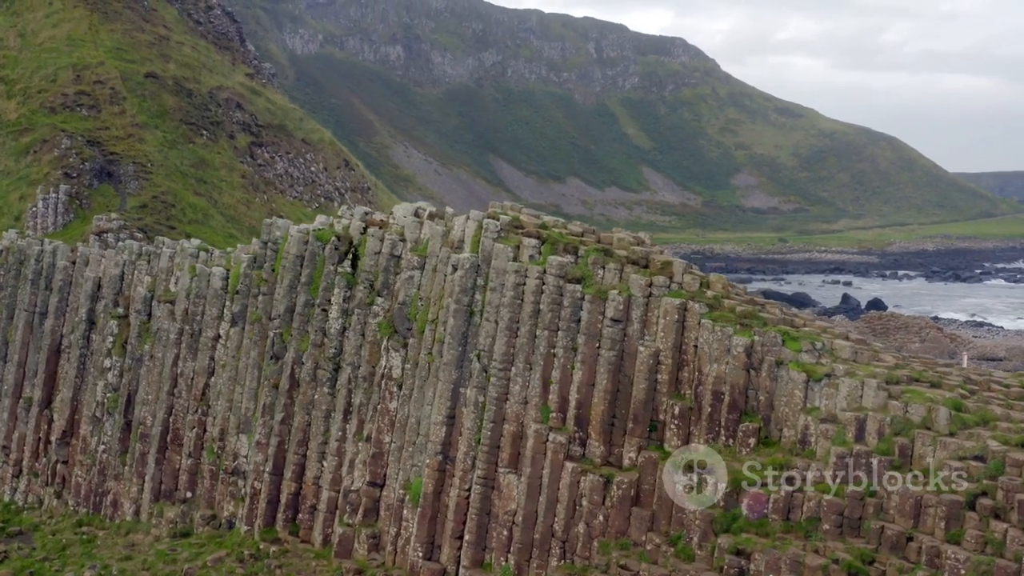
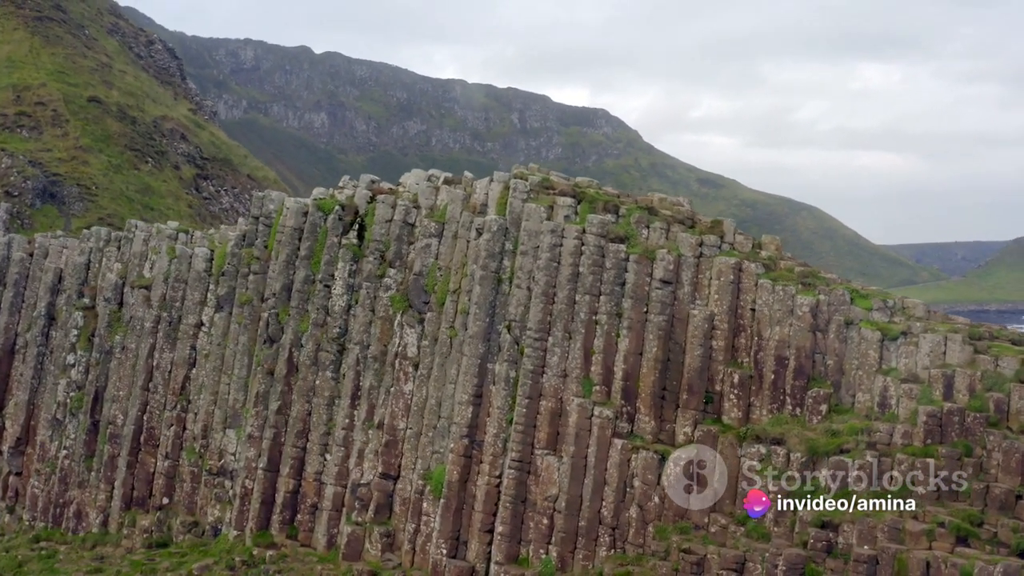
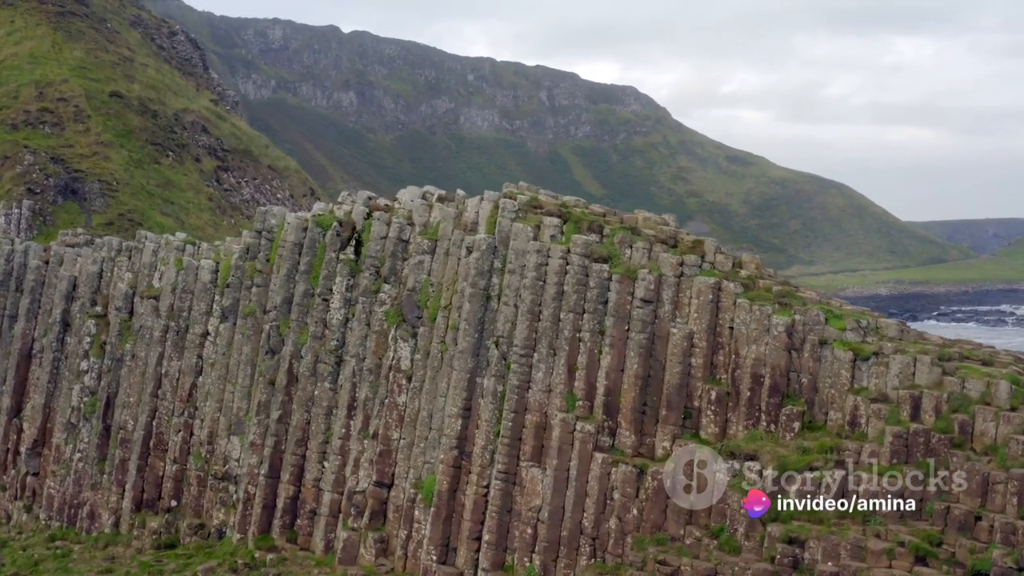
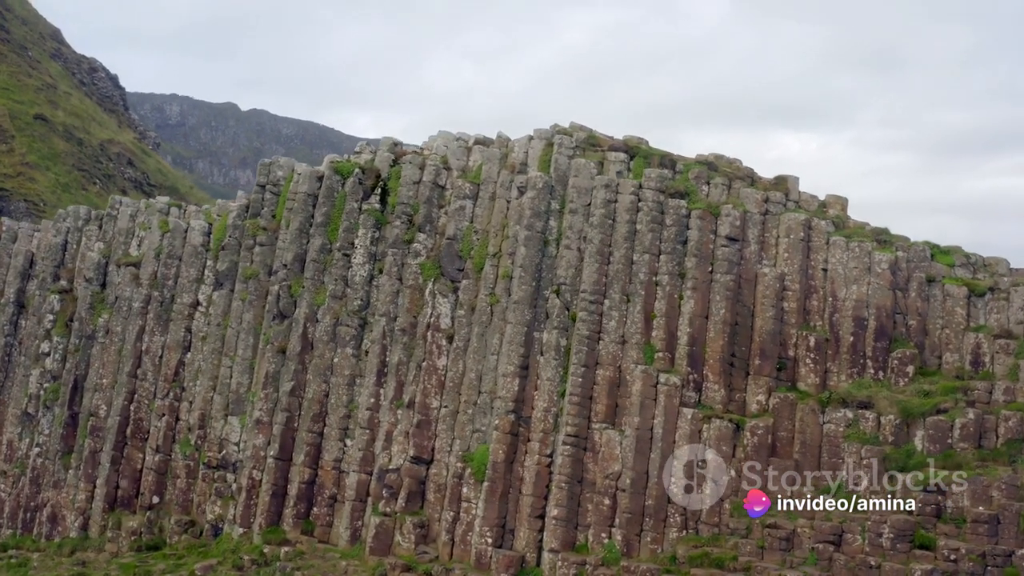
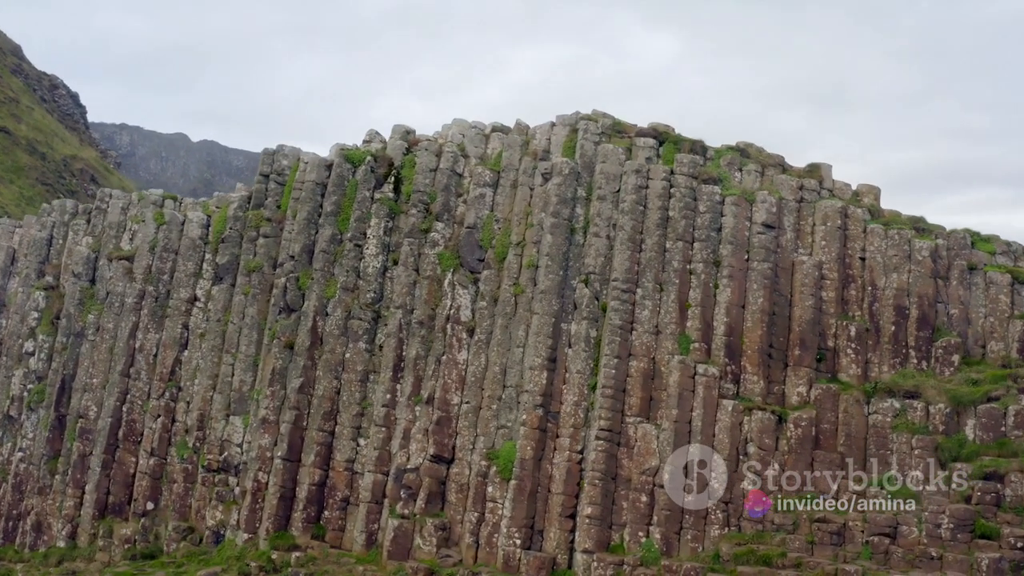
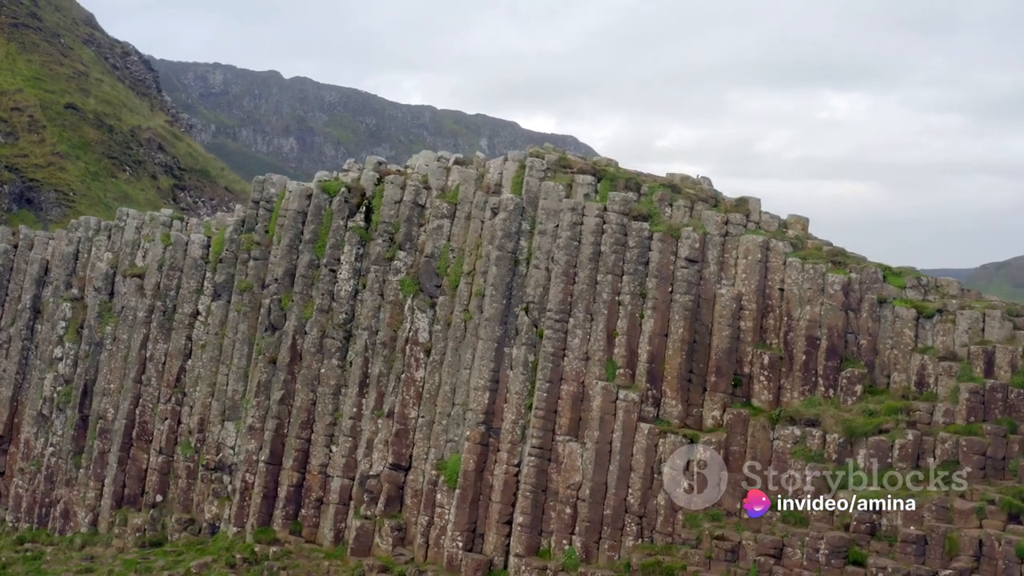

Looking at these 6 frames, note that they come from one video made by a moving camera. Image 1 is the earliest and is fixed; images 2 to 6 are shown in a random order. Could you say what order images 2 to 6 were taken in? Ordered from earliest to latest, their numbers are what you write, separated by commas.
3, 2, 6, 4, 5
